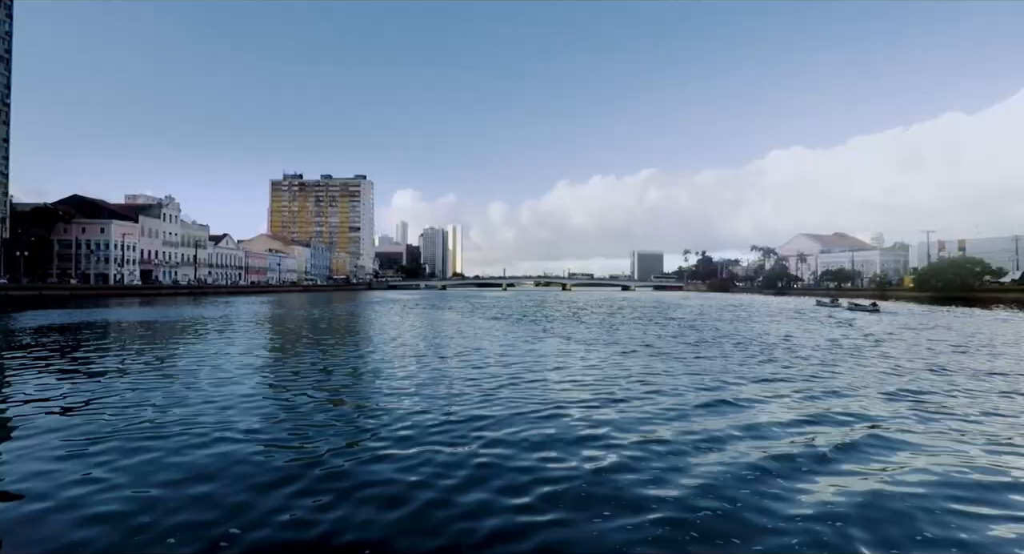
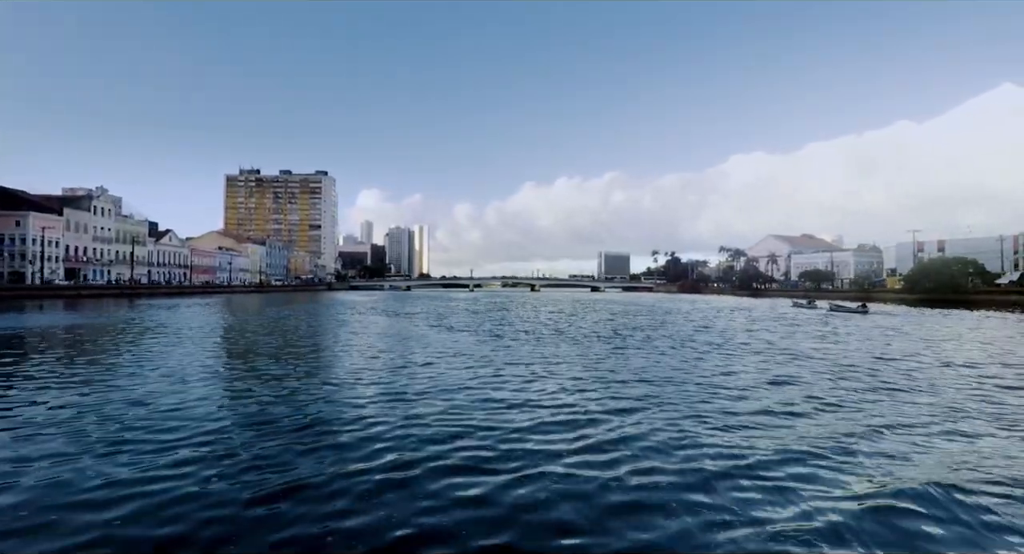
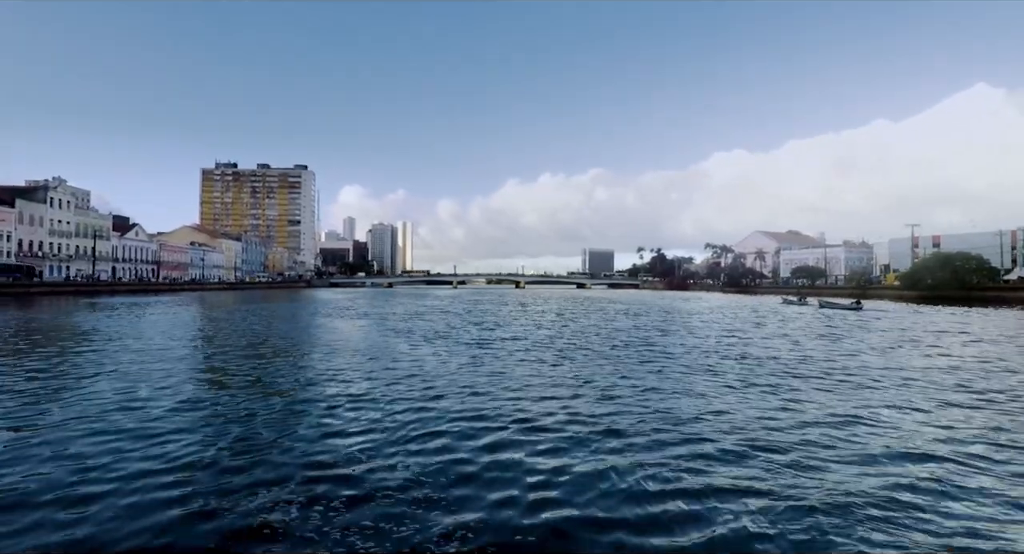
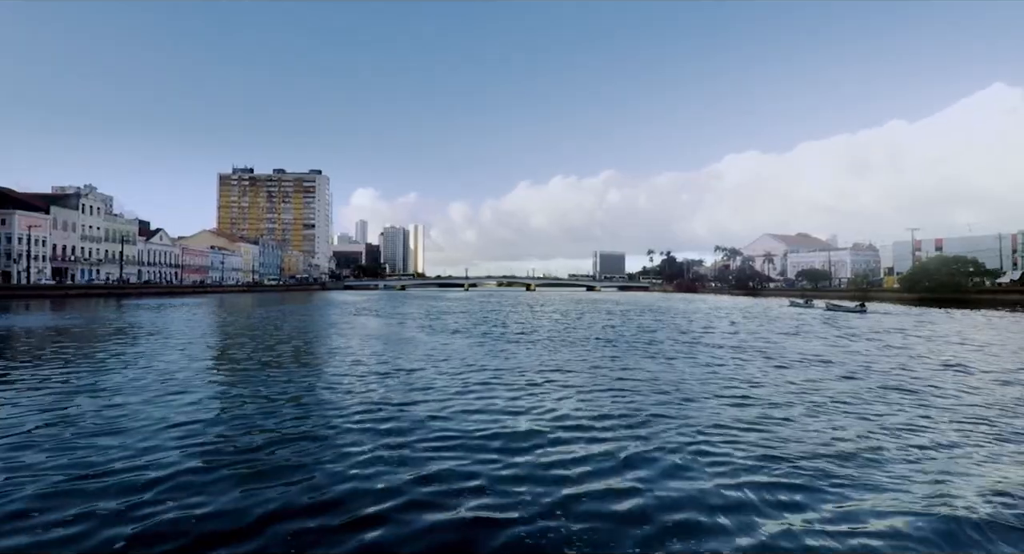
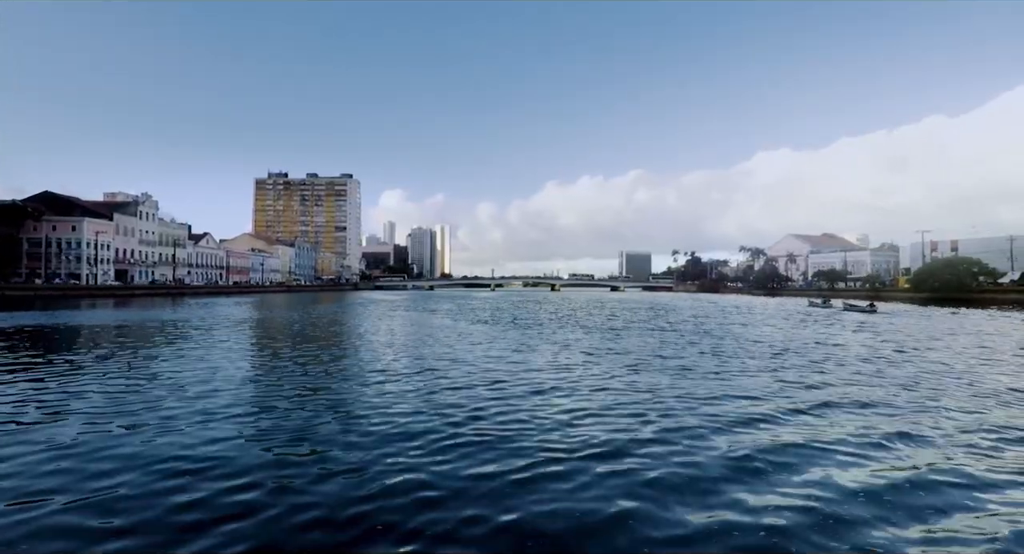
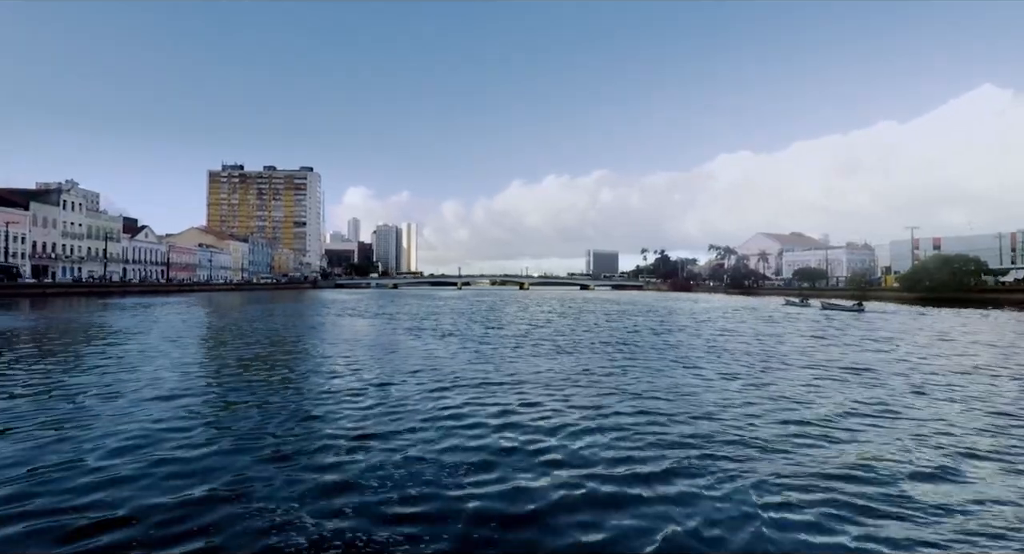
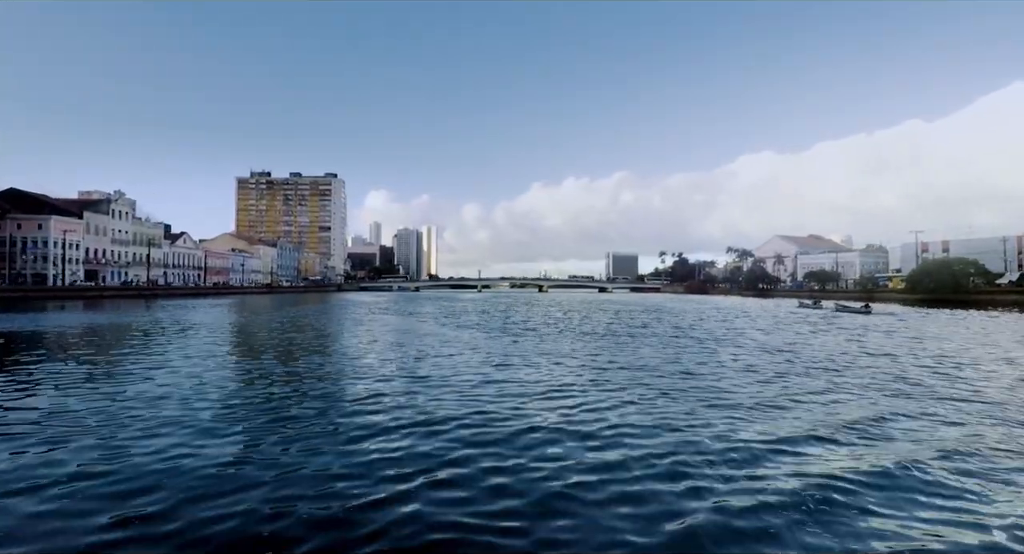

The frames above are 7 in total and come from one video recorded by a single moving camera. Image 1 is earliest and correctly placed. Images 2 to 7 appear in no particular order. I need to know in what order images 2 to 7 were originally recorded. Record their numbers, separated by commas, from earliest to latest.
5, 7, 2, 4, 6, 3
